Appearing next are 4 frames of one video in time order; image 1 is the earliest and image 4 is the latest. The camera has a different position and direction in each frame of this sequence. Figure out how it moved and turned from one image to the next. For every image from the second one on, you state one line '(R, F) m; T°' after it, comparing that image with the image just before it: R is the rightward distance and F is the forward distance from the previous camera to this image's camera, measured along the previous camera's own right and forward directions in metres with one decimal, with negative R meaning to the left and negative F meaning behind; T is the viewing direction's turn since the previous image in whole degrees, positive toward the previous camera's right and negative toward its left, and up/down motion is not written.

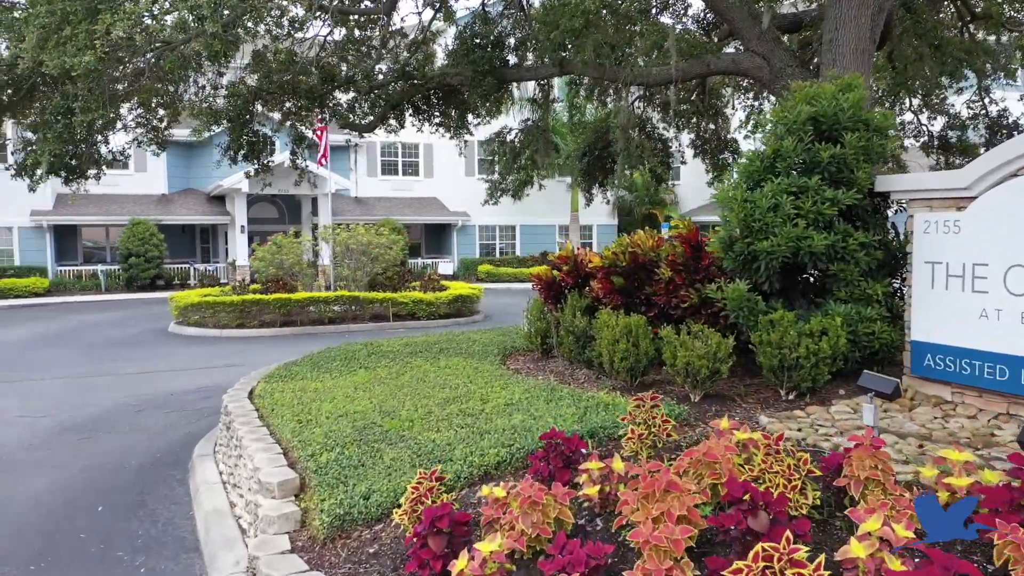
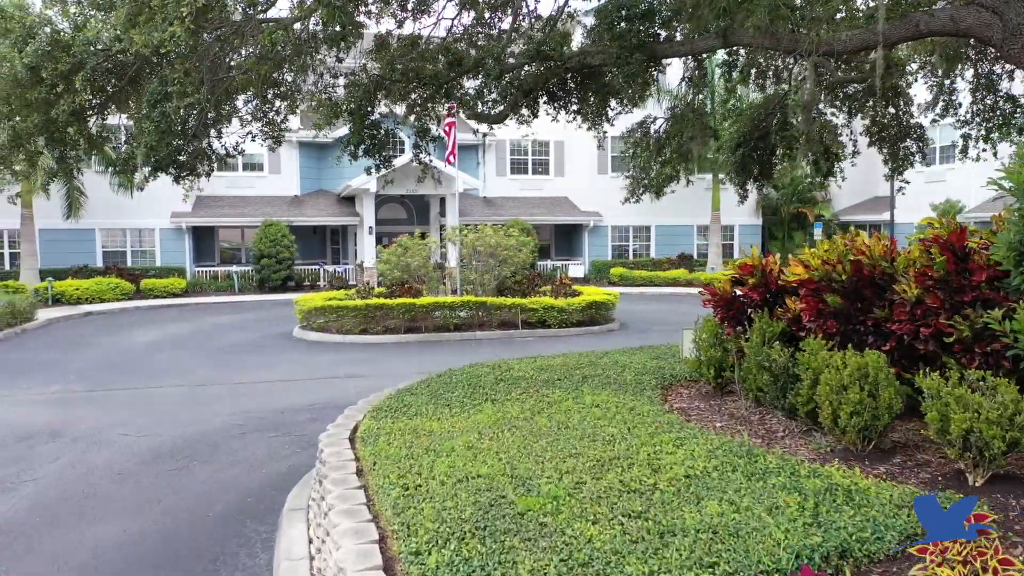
(-0.2, +1.4) m; -9°
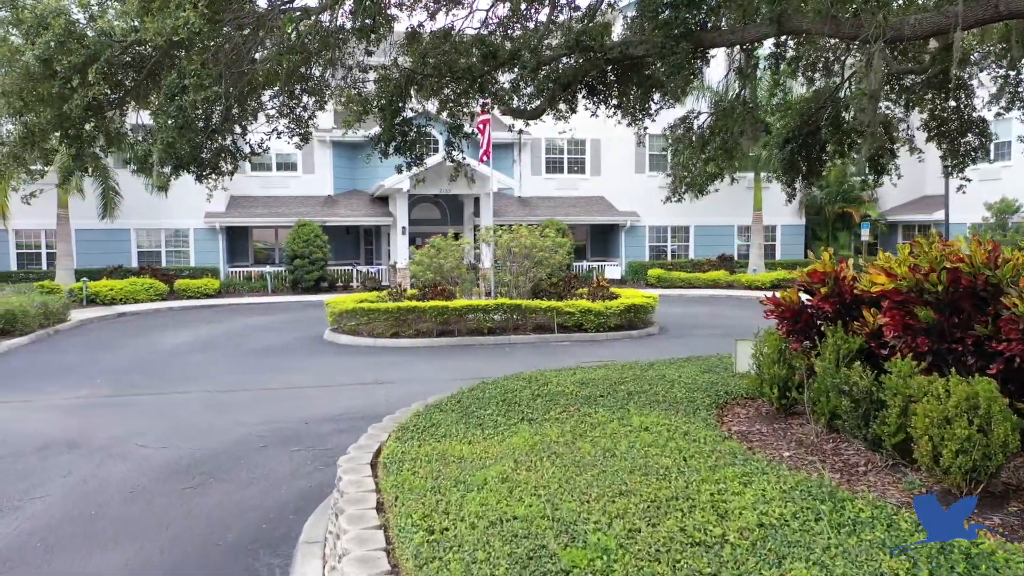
(0.0, +0.5) m; -2°
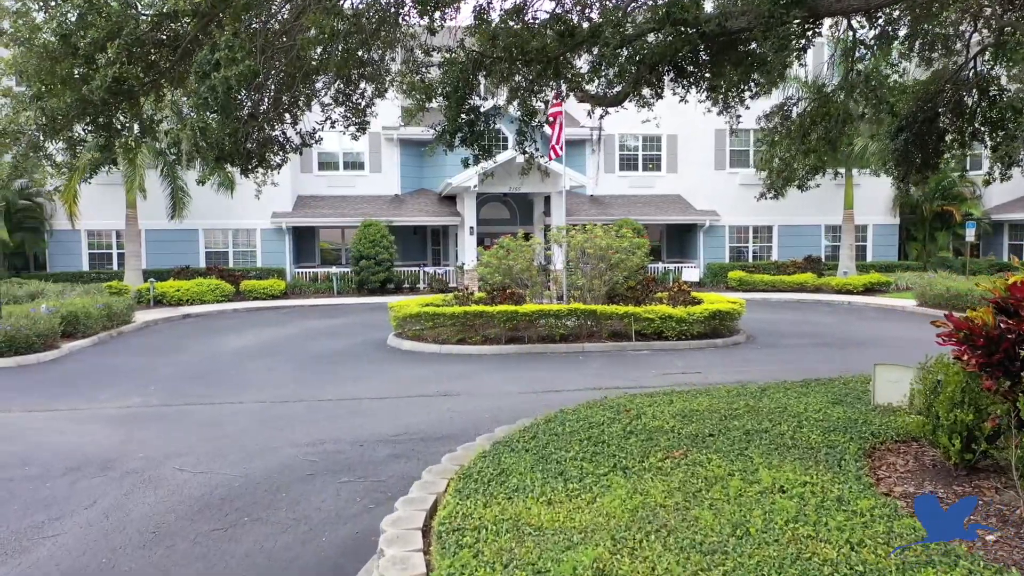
(-0.1, +1.0) m; -5°
